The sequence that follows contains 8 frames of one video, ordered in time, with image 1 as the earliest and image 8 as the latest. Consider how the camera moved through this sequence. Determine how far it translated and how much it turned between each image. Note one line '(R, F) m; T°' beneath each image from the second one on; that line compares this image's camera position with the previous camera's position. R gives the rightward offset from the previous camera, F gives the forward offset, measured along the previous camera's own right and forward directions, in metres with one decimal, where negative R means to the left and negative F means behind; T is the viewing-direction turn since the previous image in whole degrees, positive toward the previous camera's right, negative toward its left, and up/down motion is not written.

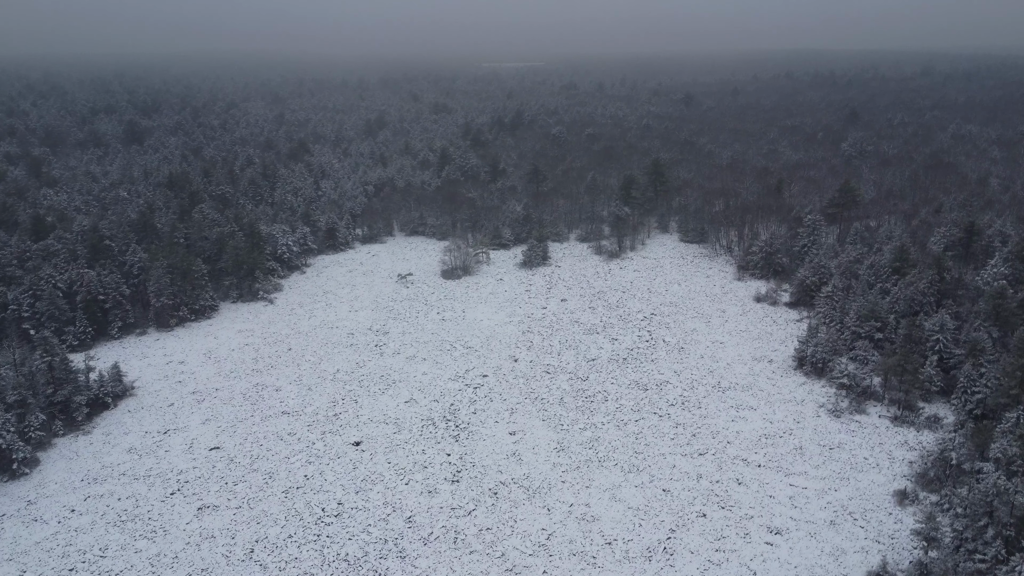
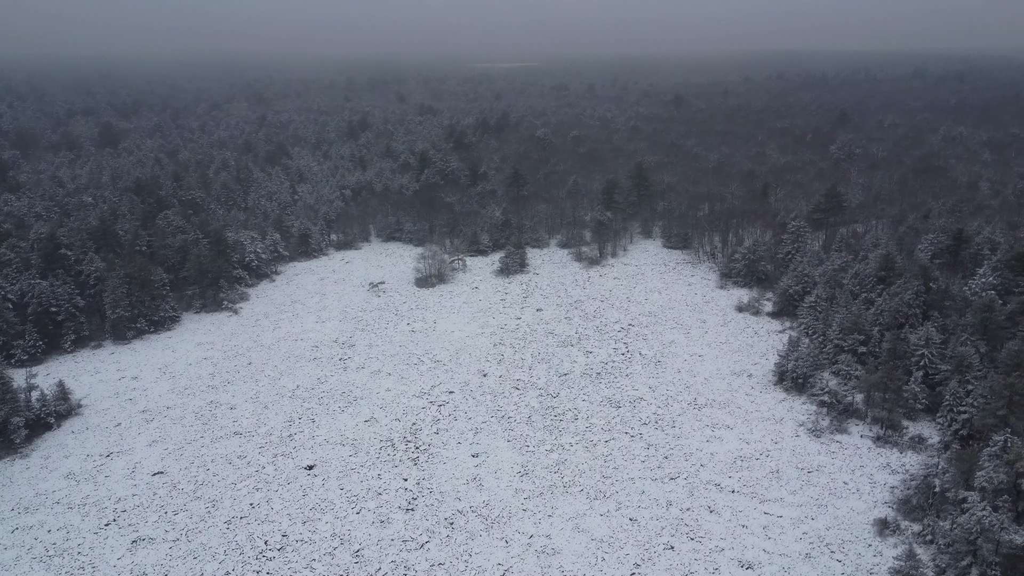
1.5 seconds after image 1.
(+1.1, +1.5) m; 0°
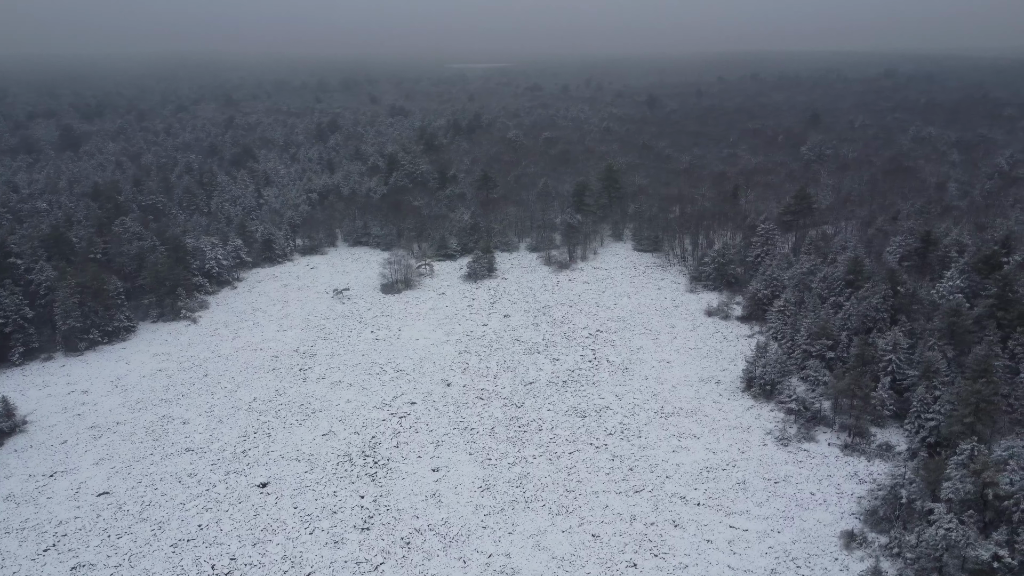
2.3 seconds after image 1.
(+0.6, +0.7) m; +2°
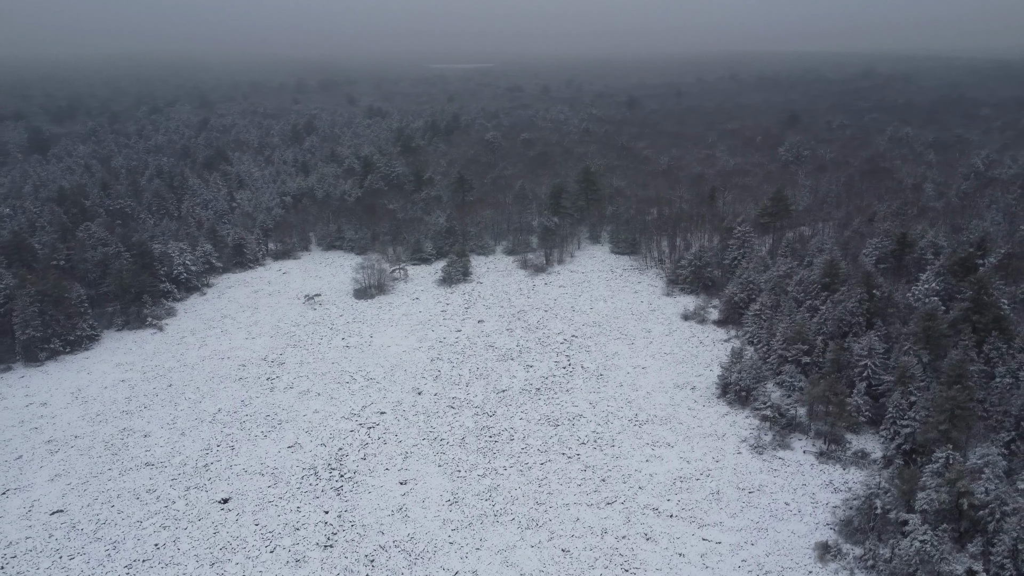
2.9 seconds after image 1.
(+0.5, +0.6) m; +1°
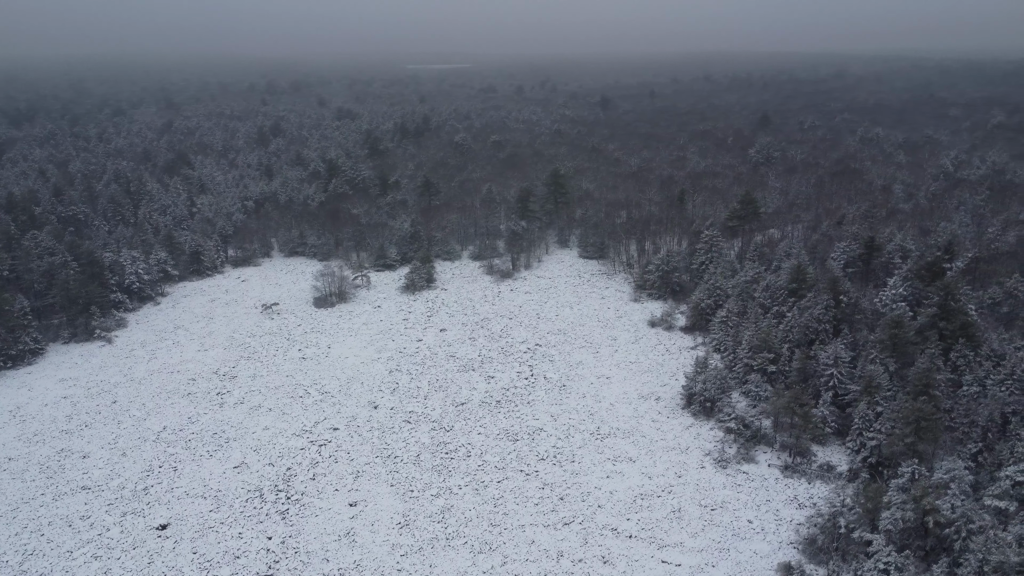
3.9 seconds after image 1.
(+0.8, +1.0) m; +1°
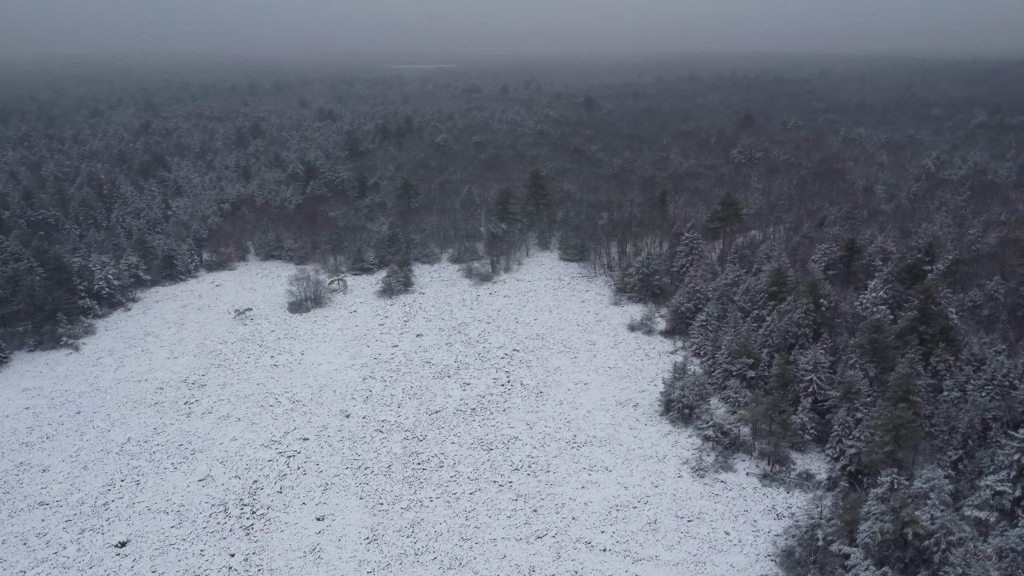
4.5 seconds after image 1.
(+0.5, +0.6) m; +1°
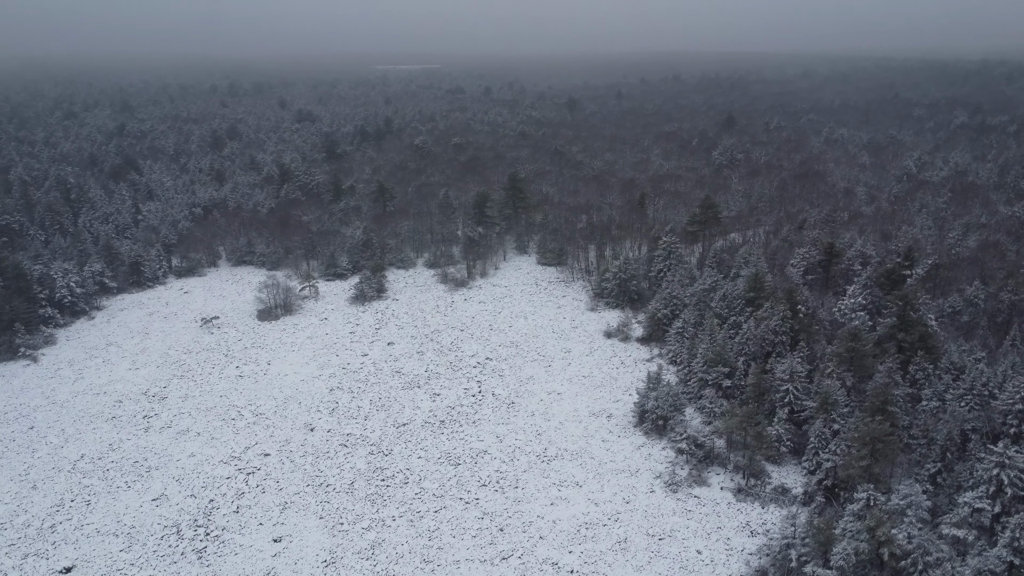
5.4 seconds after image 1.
(+0.7, +0.9) m; +1°
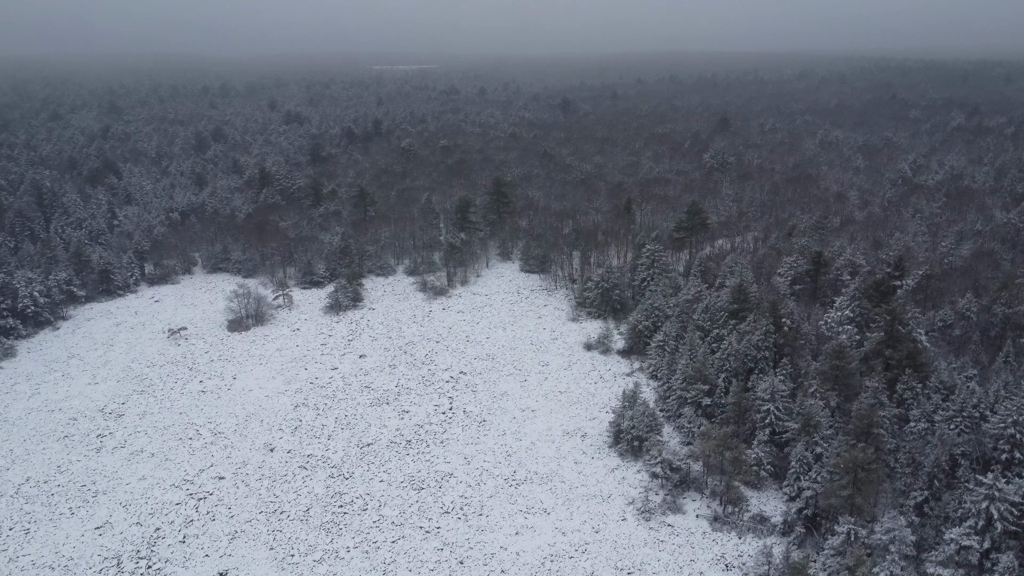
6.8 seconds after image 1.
(+1.1, +1.4) m; 0°
